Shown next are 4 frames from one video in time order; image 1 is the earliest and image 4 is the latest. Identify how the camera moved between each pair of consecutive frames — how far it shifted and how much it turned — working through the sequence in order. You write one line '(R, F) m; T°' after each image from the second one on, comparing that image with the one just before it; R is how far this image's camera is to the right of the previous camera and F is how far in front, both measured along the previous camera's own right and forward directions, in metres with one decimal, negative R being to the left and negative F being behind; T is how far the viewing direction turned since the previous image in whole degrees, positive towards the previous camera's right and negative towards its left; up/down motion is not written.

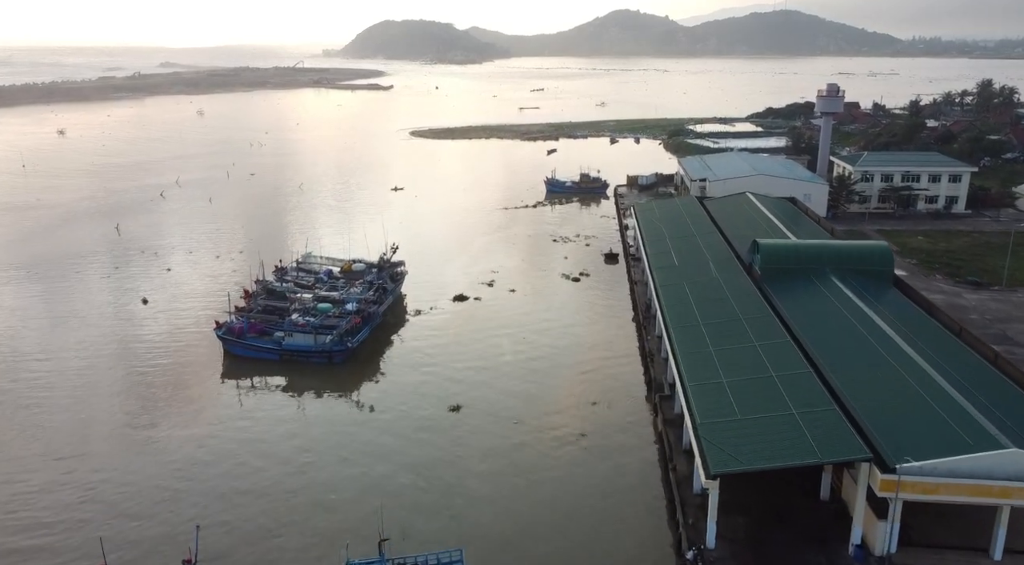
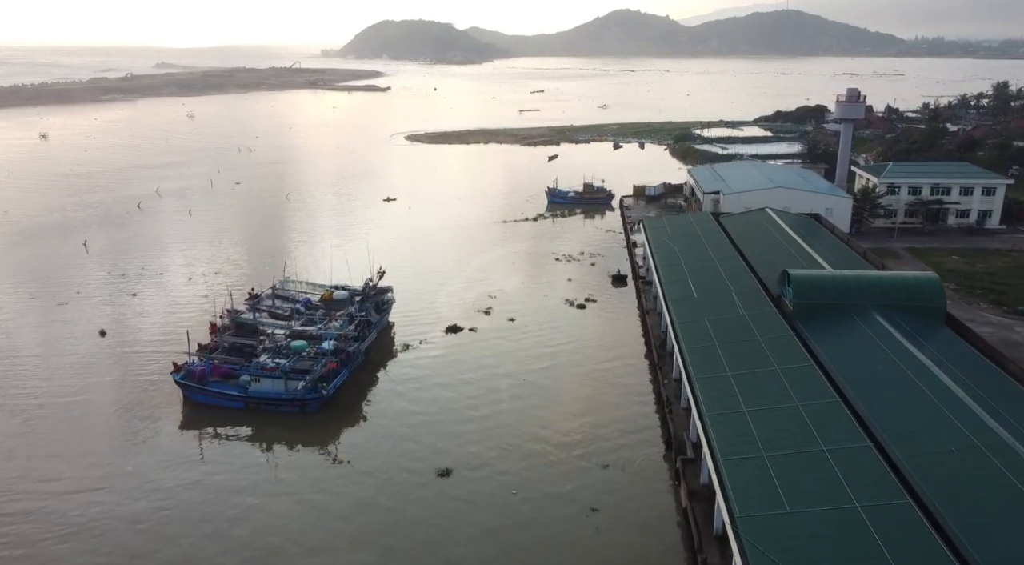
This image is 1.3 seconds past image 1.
(0.0, +2.1) m; 0°
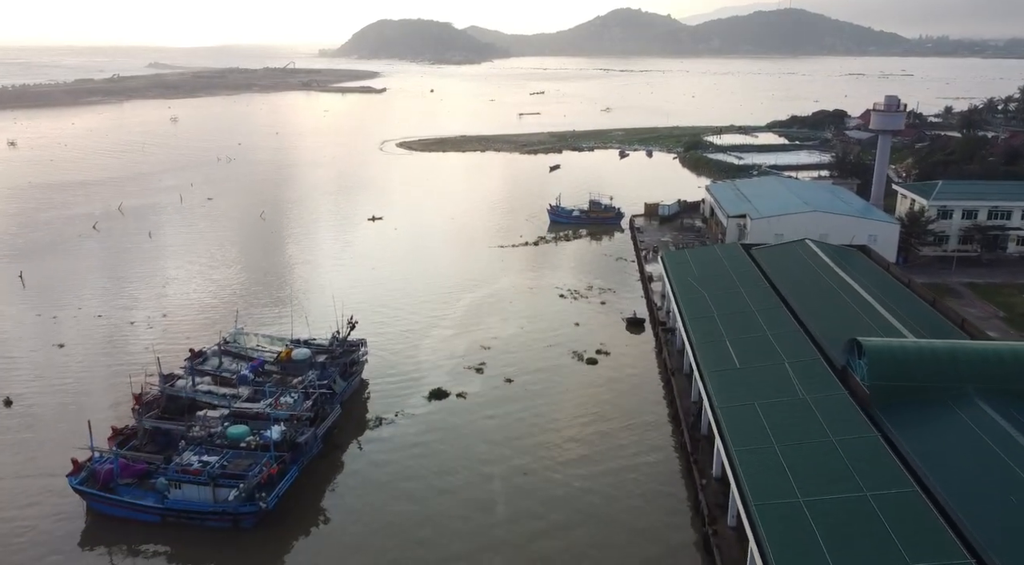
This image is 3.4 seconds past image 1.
(+0.1, +3.4) m; 0°
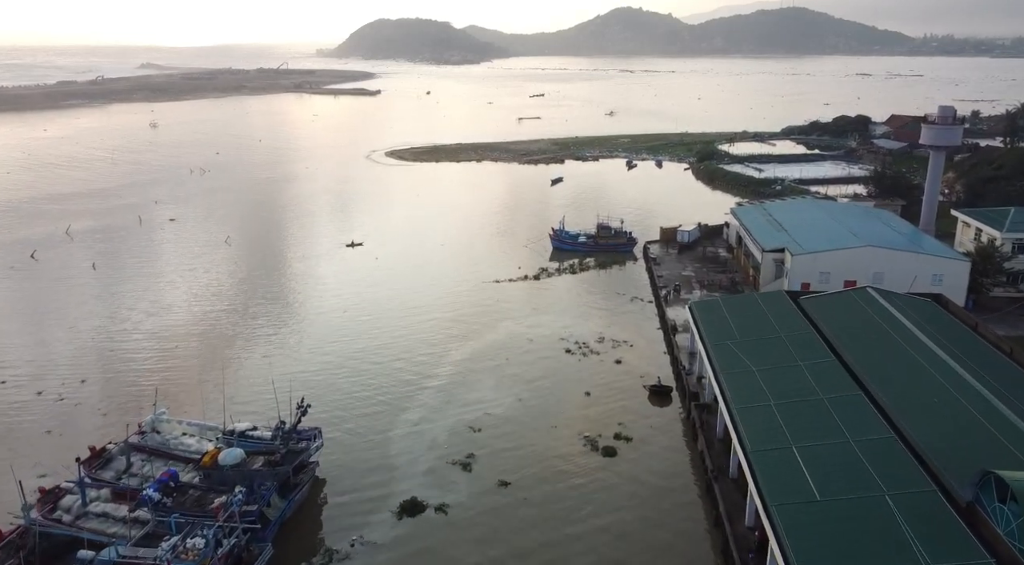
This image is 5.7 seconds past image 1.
(+0.1, +3.7) m; 0°
